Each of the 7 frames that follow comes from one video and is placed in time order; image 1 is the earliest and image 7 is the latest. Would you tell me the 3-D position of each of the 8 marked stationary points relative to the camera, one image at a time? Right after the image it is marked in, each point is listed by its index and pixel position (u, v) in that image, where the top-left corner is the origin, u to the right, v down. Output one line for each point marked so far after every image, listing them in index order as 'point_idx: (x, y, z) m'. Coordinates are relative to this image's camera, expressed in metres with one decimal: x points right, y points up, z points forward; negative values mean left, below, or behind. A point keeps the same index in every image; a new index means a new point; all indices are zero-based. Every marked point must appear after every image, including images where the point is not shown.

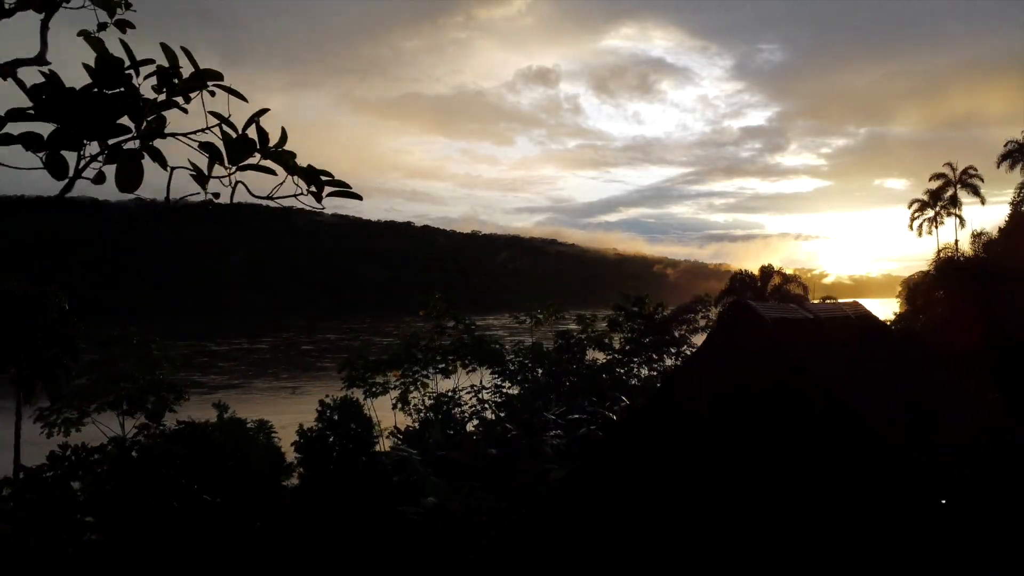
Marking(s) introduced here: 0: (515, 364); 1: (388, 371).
0: (0.0, -1.2, +10.3) m
1: (-2.0, -1.4, +9.8) m
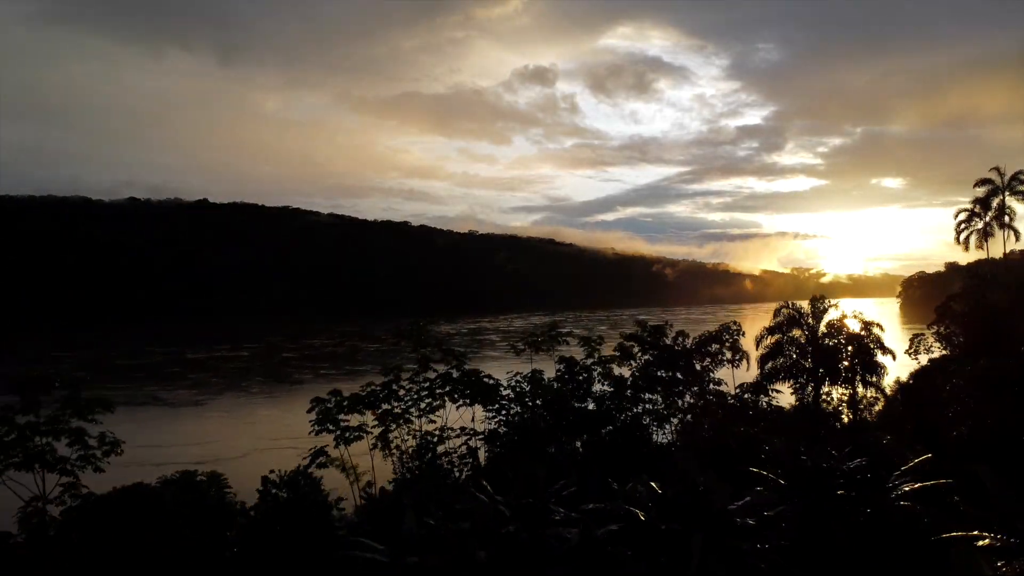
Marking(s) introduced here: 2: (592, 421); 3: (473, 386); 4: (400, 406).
0: (0.0, -1.6, +9.0) m
1: (-2.0, -1.7, +8.5) m
2: (+1.1, -1.8, +8.6) m
3: (-0.5, -1.4, +8.7) m
4: (-1.5, -1.6, +8.7) m
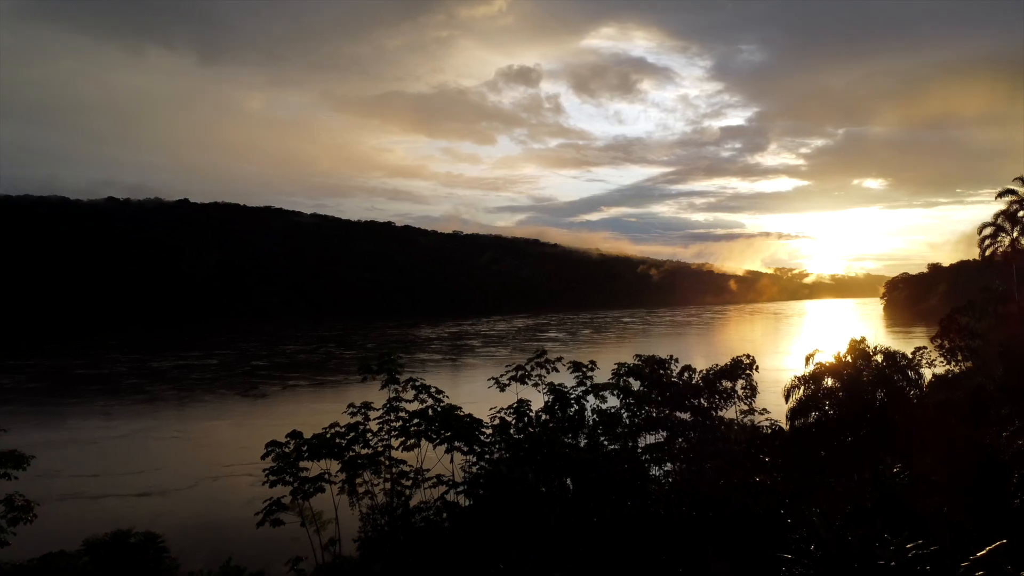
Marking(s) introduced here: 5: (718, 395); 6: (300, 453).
0: (-0.2, -1.9, +8.0) m
1: (-2.2, -2.0, +7.4) m
2: (+0.9, -2.1, +7.6) m
3: (-0.7, -1.7, +7.7) m
4: (-1.7, -2.0, +7.7) m
5: (+2.9, -1.4, +8.9) m
6: (-2.5, -1.9, +7.4) m
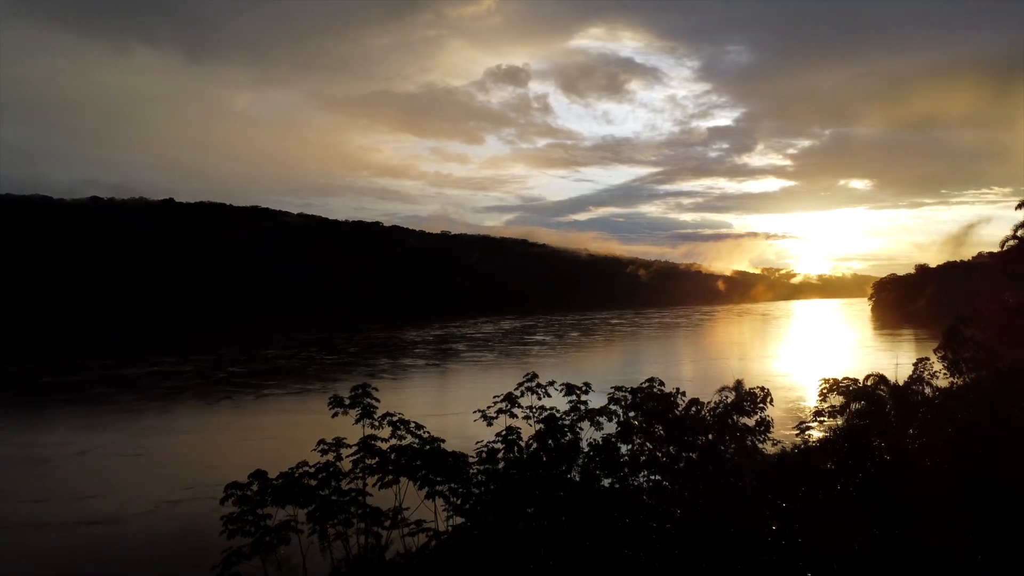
0: (-0.4, -2.2, +7.2) m
1: (-2.3, -2.3, +6.6) m
2: (+0.8, -2.4, +6.9) m
3: (-0.8, -1.9, +6.9) m
4: (-1.8, -2.2, +6.9) m
5: (+2.7, -1.7, +8.2) m
6: (-2.6, -2.2, +6.6) m
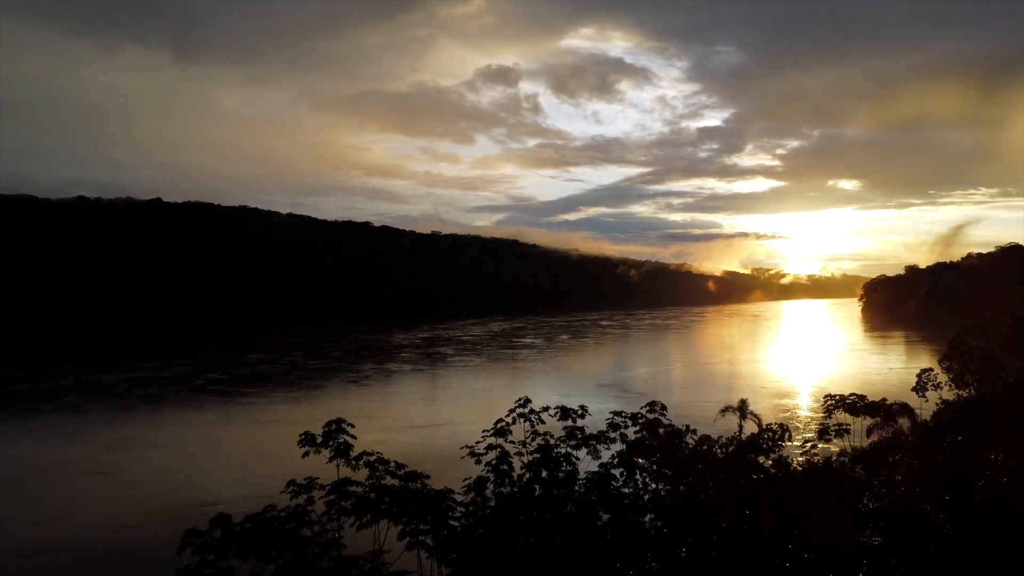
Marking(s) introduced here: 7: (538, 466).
0: (-0.4, -2.4, +6.6) m
1: (-2.4, -2.5, +5.9) m
2: (+0.7, -2.6, +6.2) m
3: (-0.9, -2.2, +6.2) m
4: (-1.9, -2.5, +6.2) m
5: (+2.6, -1.9, +7.6) m
6: (-2.7, -2.4, +5.9) m
7: (+0.3, -2.1, +7.8) m
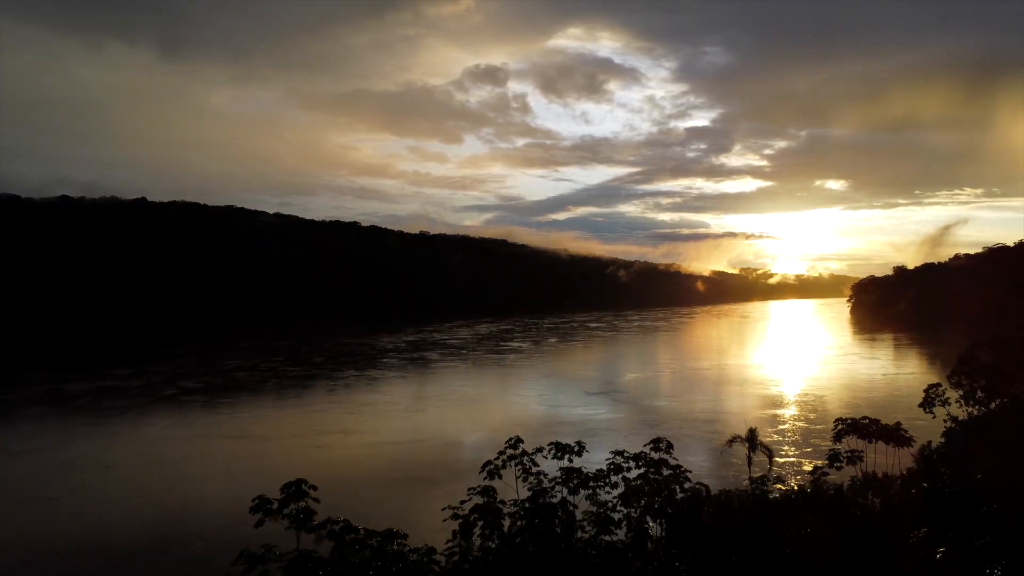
0: (-0.5, -2.7, +5.7) m
1: (-2.5, -2.8, +5.0) m
2: (+0.6, -2.9, +5.4) m
3: (-1.0, -2.5, +5.3) m
4: (-2.0, -2.8, +5.3) m
5: (+2.5, -2.2, +6.8) m
6: (-2.8, -2.7, +5.0) m
7: (+0.2, -2.5, +6.9) m
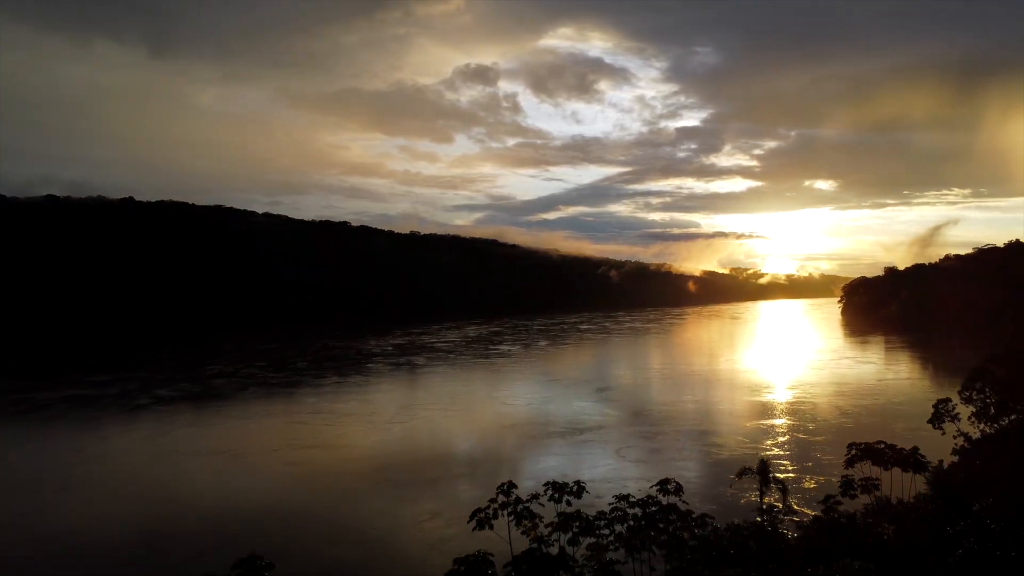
0: (-0.7, -2.9, +4.8) m
1: (-2.6, -3.1, +4.1) m
2: (+0.5, -3.2, +4.5) m
3: (-1.1, -2.7, +4.4) m
4: (-2.1, -3.0, +4.4) m
5: (+2.4, -2.4, +5.9) m
6: (-2.9, -3.0, +4.1) m
7: (0.0, -2.7, +6.0) m
